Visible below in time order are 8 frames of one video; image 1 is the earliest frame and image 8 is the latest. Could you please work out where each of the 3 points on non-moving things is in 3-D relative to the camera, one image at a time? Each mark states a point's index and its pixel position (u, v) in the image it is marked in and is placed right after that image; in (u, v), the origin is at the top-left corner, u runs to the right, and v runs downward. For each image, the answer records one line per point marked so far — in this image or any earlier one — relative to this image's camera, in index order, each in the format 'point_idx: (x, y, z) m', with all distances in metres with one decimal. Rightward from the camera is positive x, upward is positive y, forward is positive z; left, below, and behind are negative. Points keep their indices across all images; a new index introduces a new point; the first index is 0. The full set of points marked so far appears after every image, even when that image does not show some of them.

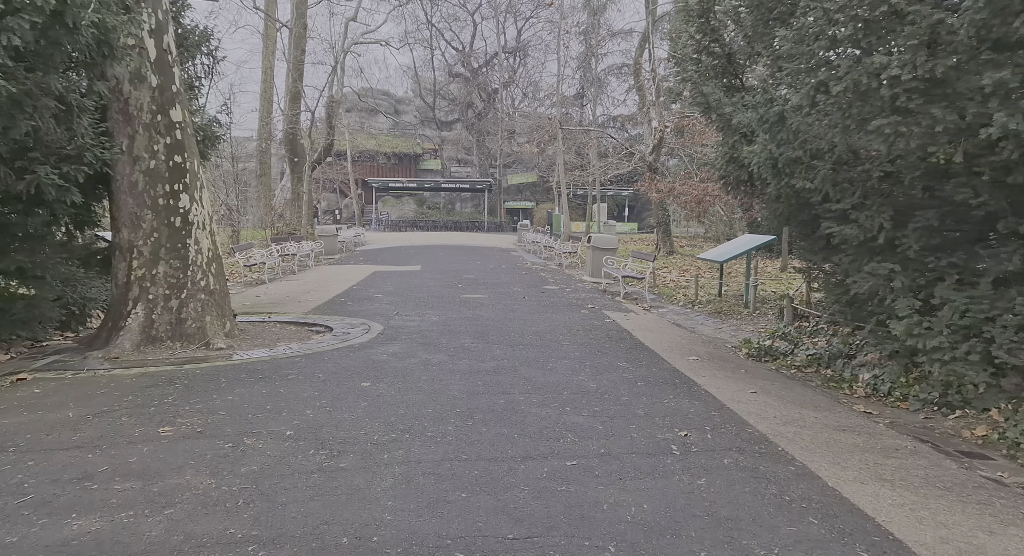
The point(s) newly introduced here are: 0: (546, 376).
0: (+0.3, -0.9, +6.5) m
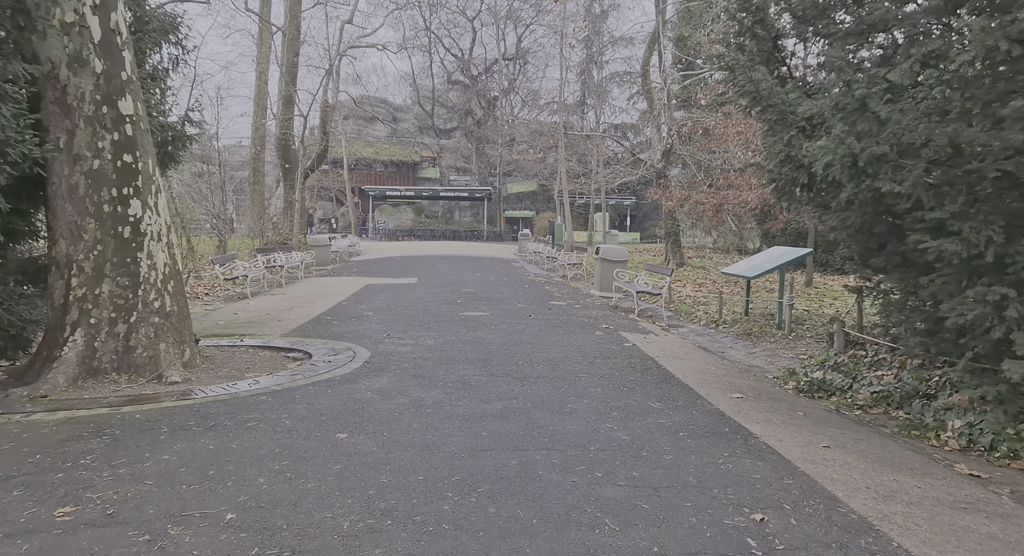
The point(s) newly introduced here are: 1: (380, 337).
0: (+0.4, -1.1, +5.3) m
1: (-1.7, -0.8, +9.0) m
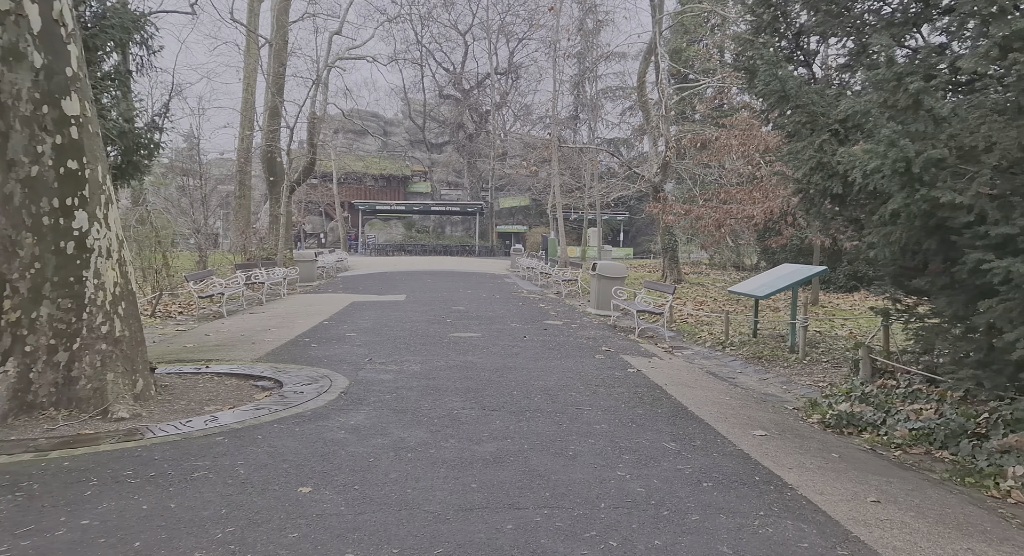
0: (+0.4, -1.3, +4.5) m
1: (-1.8, -1.0, +8.3) m
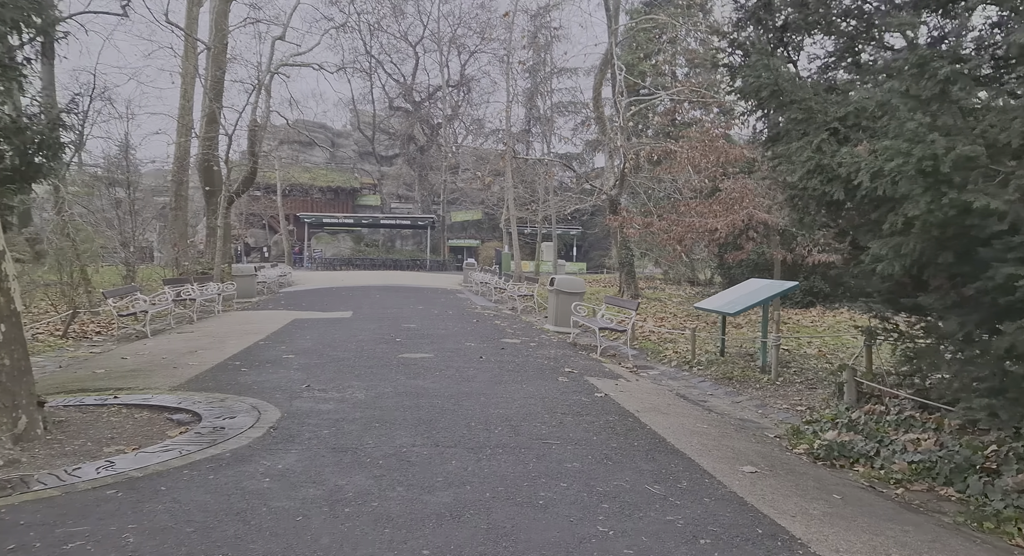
0: (+0.1, -1.3, +3.8) m
1: (-2.2, -1.2, +7.3) m
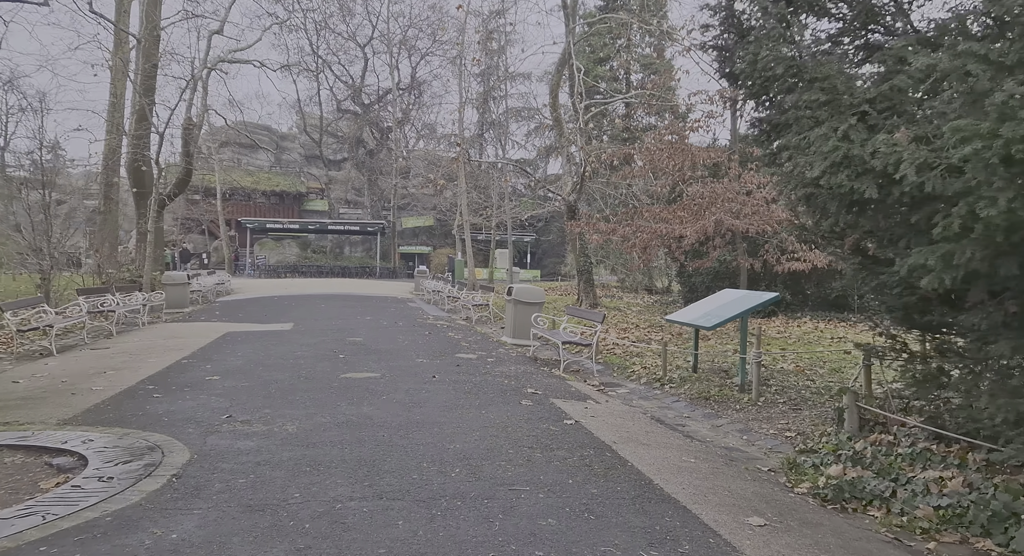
0: (0.0, -1.4, +2.8) m
1: (-2.6, -1.3, +6.2) m
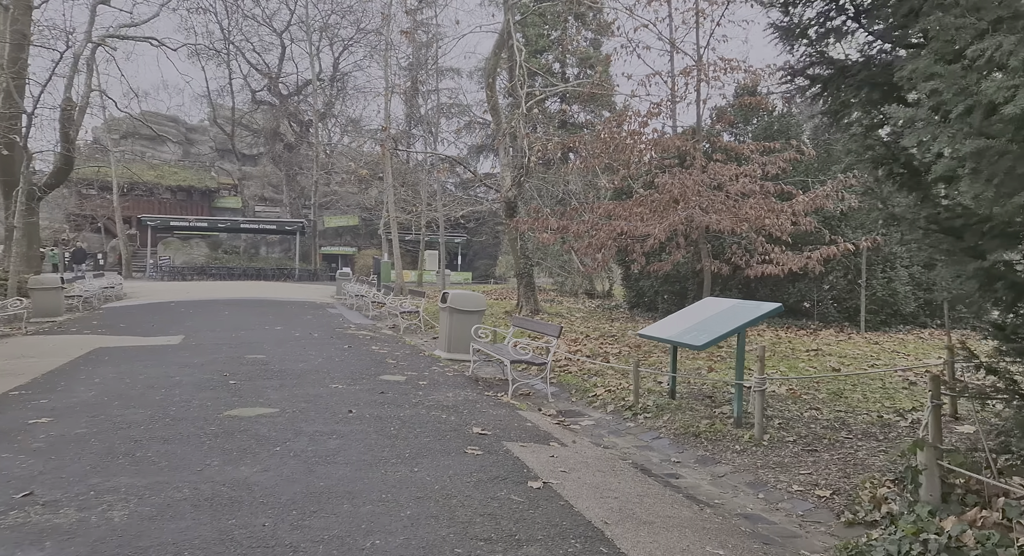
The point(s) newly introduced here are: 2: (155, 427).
0: (0.0, -1.5, +1.0) m
1: (-3.0, -1.3, +4.1) m
2: (-3.1, -1.3, +5.9) m
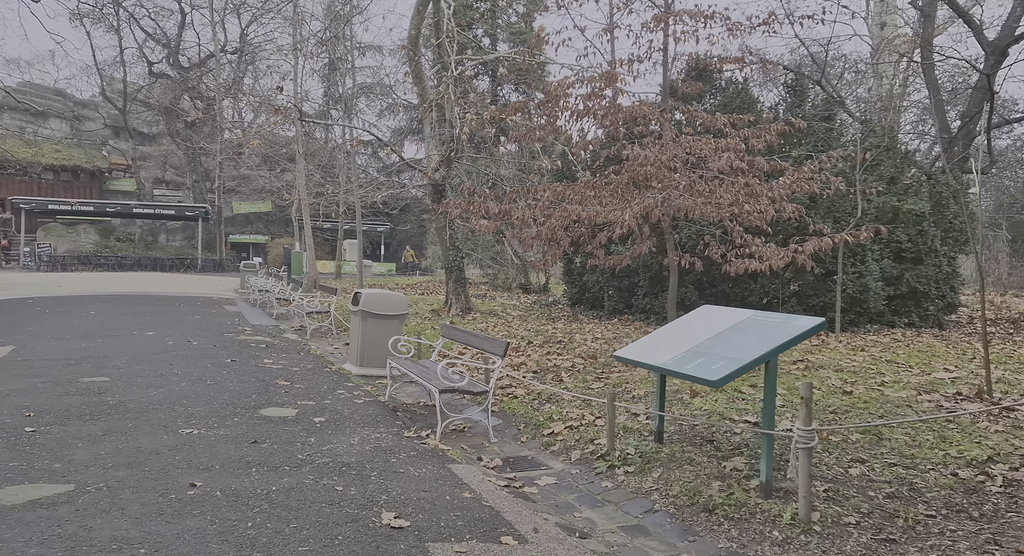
0: (+0.2, -1.6, -1.3) m
1: (-3.1, -1.4, +1.5) m
2: (-3.4, -1.3, +3.3) m
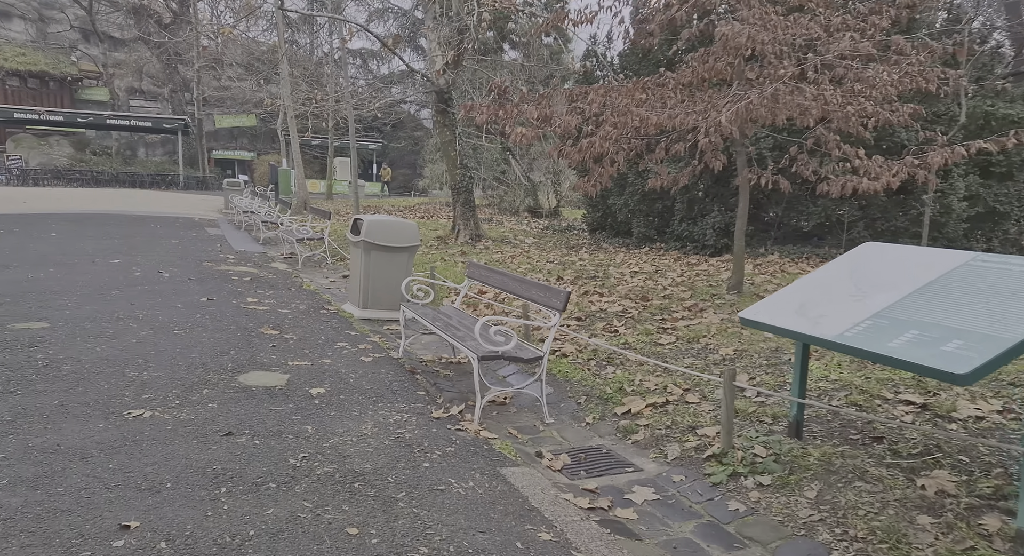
0: (+0.7, -2.0, -2.9) m
1: (-2.6, -1.5, -0.2) m
2: (-2.9, -1.2, +1.6) m
